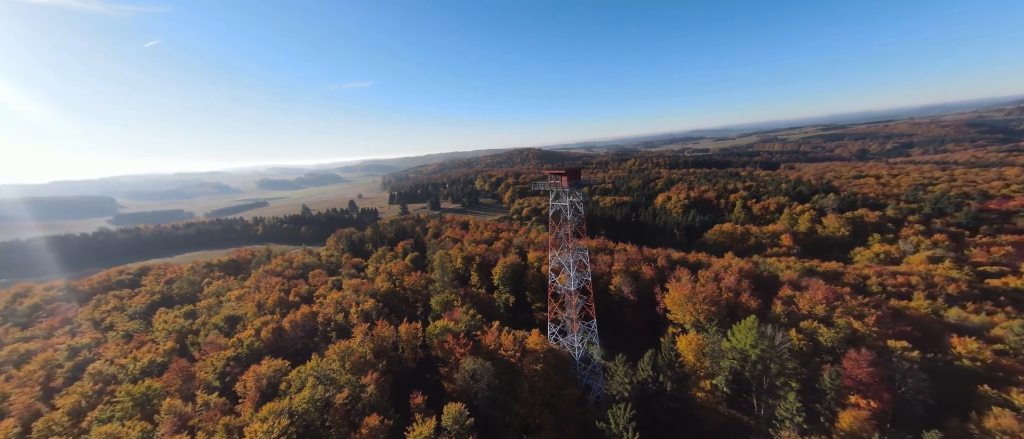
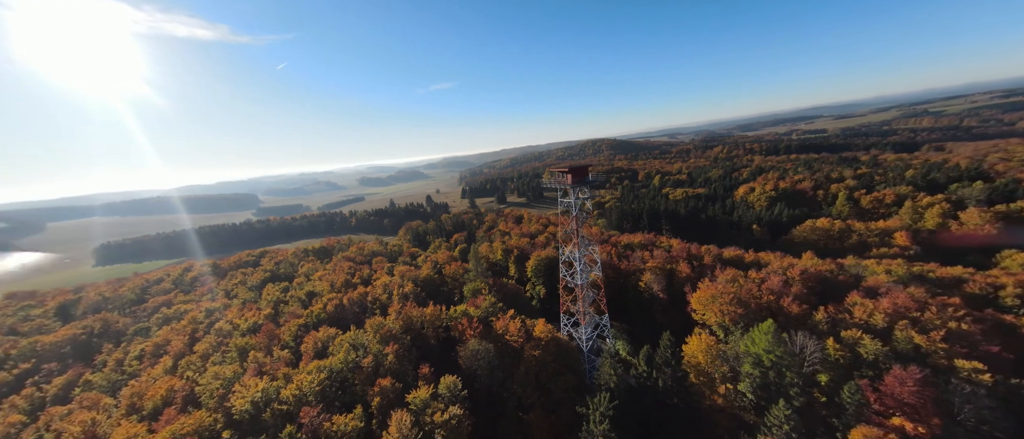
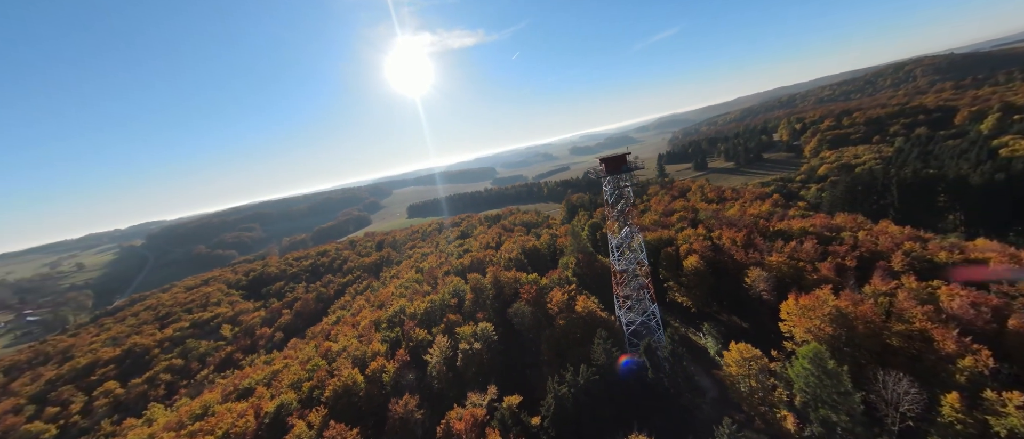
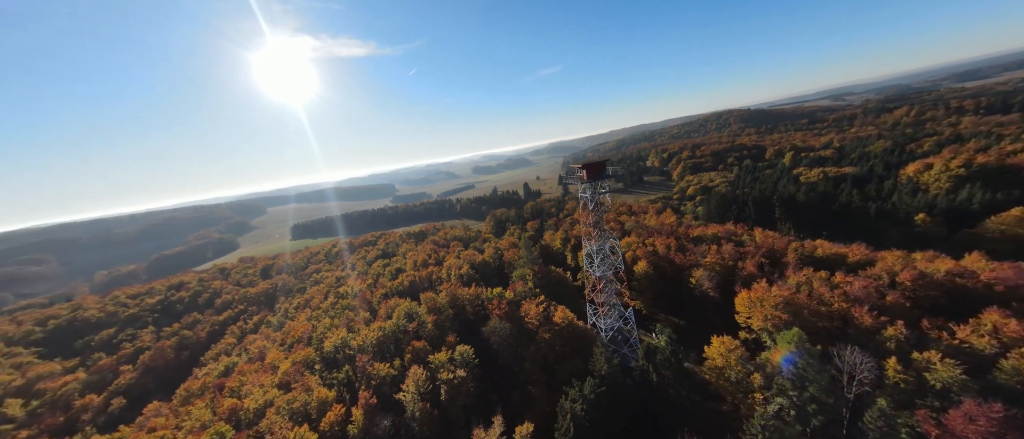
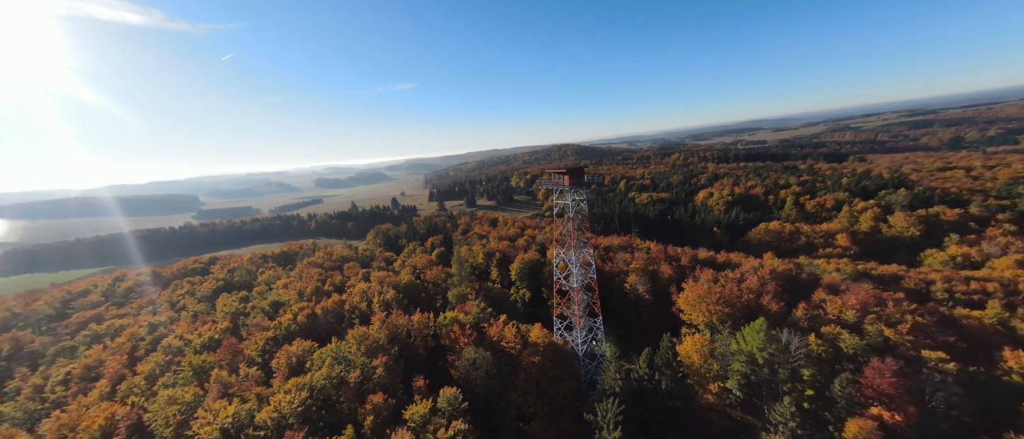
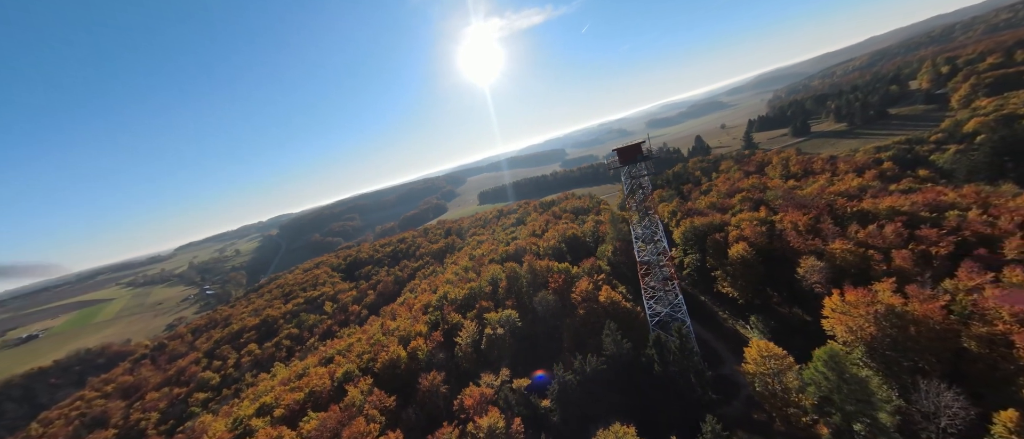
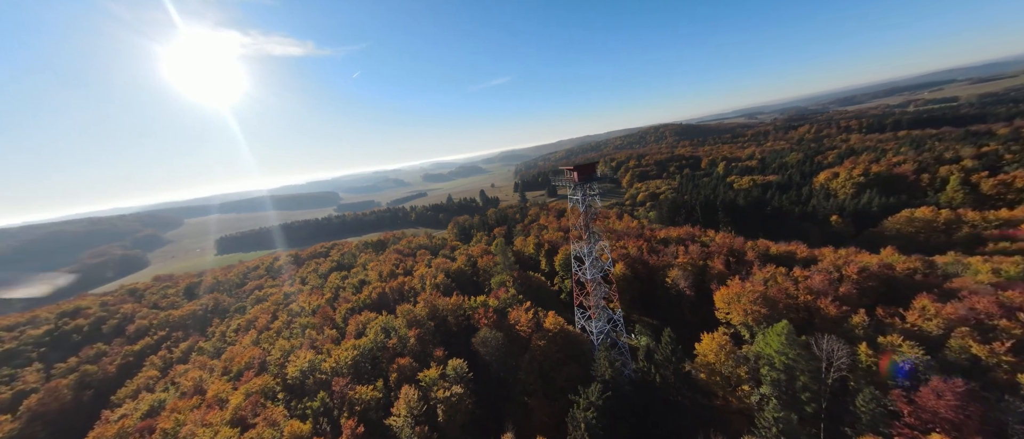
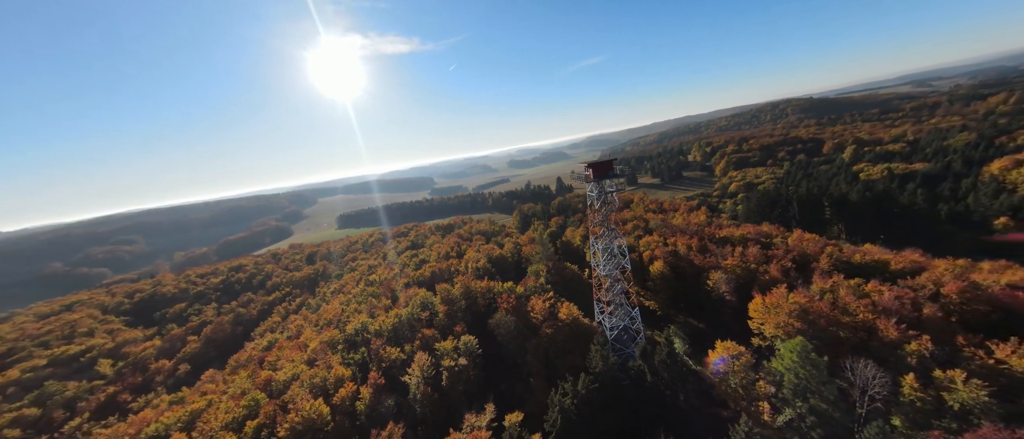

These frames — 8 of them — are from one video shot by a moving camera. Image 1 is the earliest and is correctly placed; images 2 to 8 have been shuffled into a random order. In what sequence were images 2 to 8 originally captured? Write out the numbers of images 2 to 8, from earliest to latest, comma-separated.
5, 2, 7, 4, 8, 3, 6
